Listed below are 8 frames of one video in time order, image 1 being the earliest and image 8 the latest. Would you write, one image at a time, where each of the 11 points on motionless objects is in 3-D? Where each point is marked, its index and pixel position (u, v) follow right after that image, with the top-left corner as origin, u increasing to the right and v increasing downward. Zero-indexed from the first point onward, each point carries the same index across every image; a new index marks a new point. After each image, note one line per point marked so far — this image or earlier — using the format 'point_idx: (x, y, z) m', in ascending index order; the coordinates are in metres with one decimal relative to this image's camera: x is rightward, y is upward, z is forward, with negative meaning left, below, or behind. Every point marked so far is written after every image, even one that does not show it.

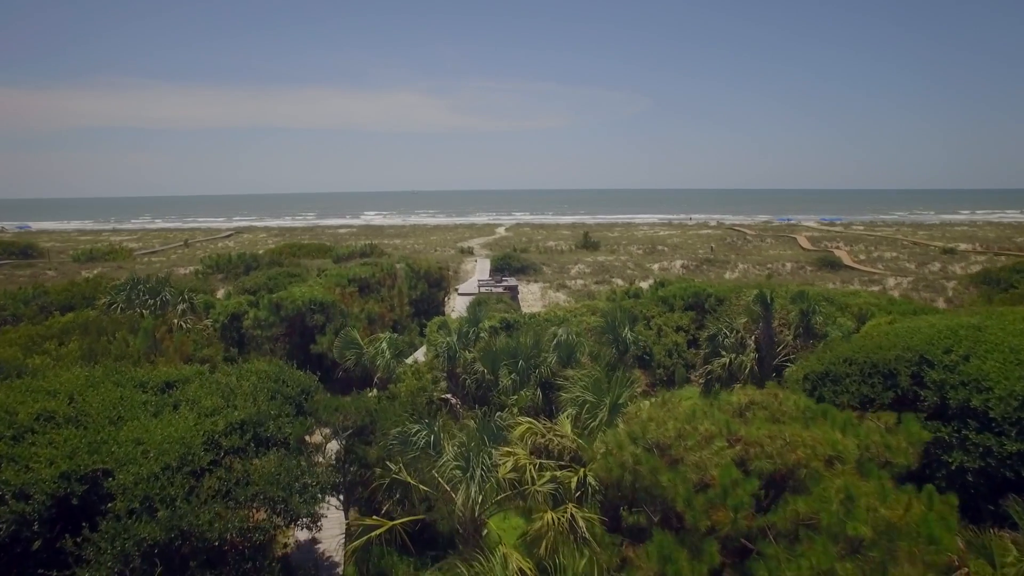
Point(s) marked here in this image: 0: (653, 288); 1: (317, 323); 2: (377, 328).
0: (+3.2, 0.0, +18.4) m
1: (-3.2, -0.6, +13.5) m
2: (-2.4, -0.7, +14.5) m
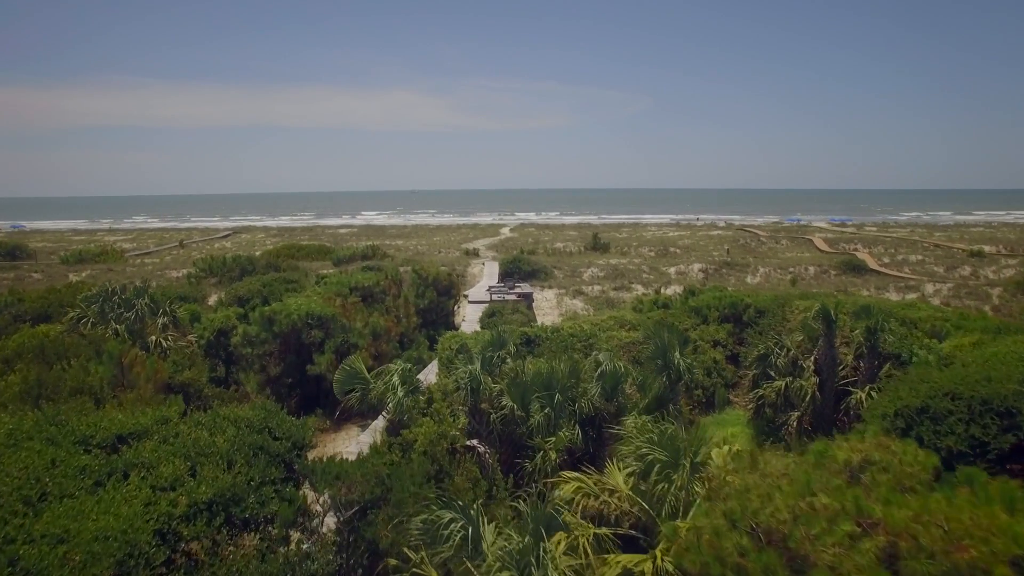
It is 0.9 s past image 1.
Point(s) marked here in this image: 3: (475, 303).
0: (+3.5, -0.1, +16.8) m
1: (-2.9, -0.8, +12.0) m
2: (-2.1, -0.9, +13.0) m
3: (-0.9, -0.4, +19.4) m
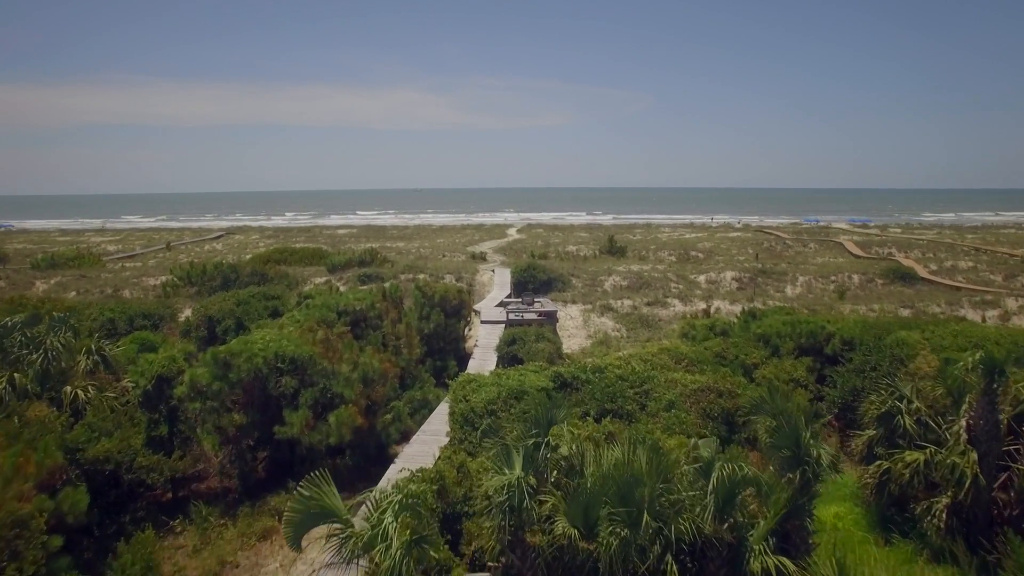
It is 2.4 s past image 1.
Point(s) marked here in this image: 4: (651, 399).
0: (+3.9, -0.5, +13.9) m
1: (-2.5, -1.1, +9.1) m
2: (-1.7, -1.2, +10.1) m
3: (-0.5, -0.7, +16.5) m
4: (+1.6, -1.3, +9.7) m
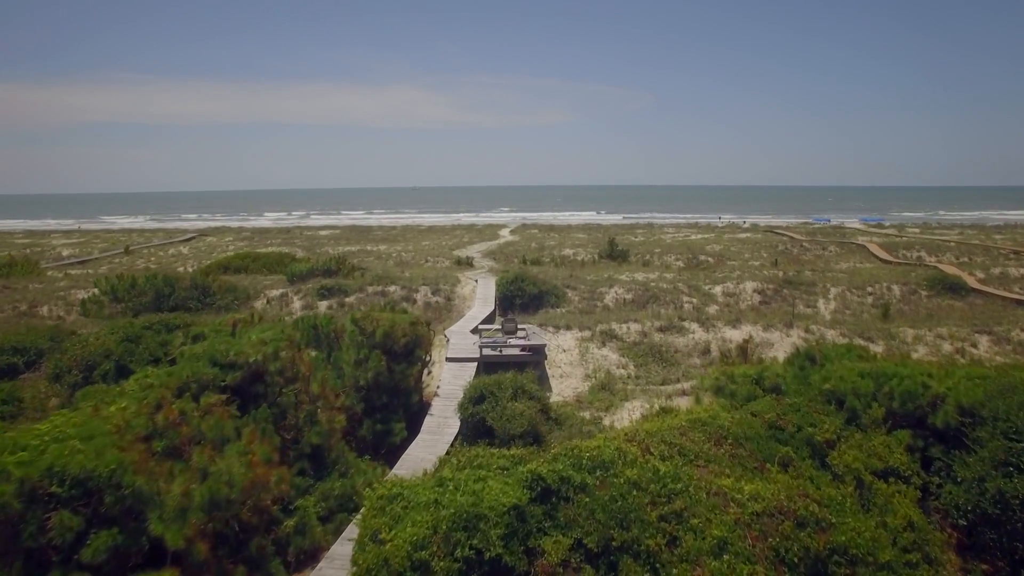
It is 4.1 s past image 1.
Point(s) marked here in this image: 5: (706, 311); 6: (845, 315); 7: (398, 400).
0: (+3.5, -0.9, +10.1) m
1: (-2.9, -1.5, +5.3) m
2: (-2.1, -1.7, +6.3) m
3: (-0.9, -1.2, +12.8) m
4: (+1.3, -1.8, +6.0) m
5: (+4.7, -0.7, +19.8) m
6: (+8.1, -0.7, +19.9) m
7: (-1.5, -1.5, +10.7) m
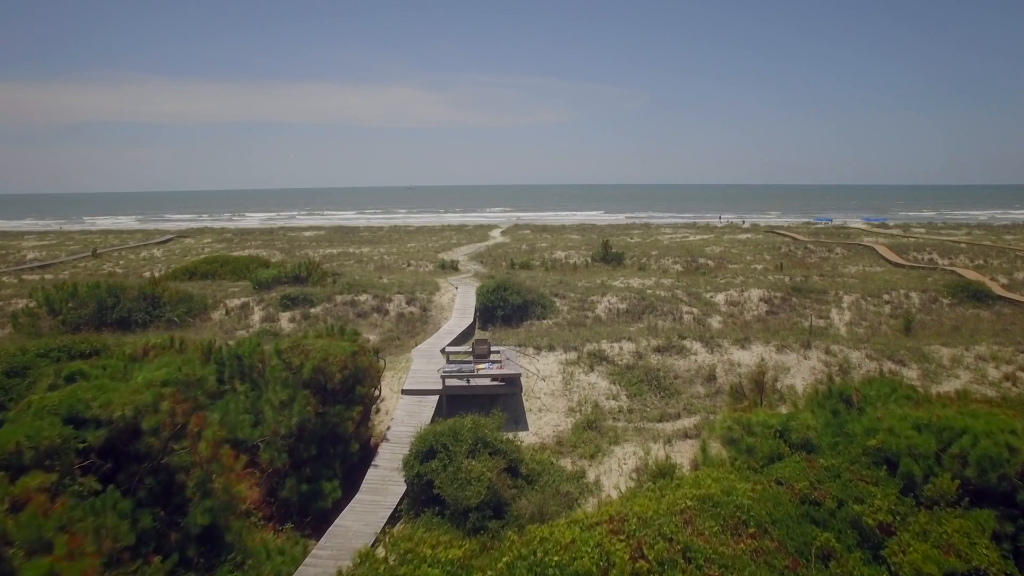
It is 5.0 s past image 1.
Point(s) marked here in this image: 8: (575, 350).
0: (+3.1, -1.2, +8.1) m
1: (-3.3, -1.8, +3.2) m
2: (-2.4, -1.9, +4.2) m
3: (-1.3, -1.4, +10.7) m
4: (+0.9, -2.0, +3.9) m
5: (+4.2, -0.9, +17.7) m
6: (+7.7, -0.9, +17.8) m
7: (-1.9, -1.7, +8.6) m
8: (+1.0, -1.1, +13.5) m
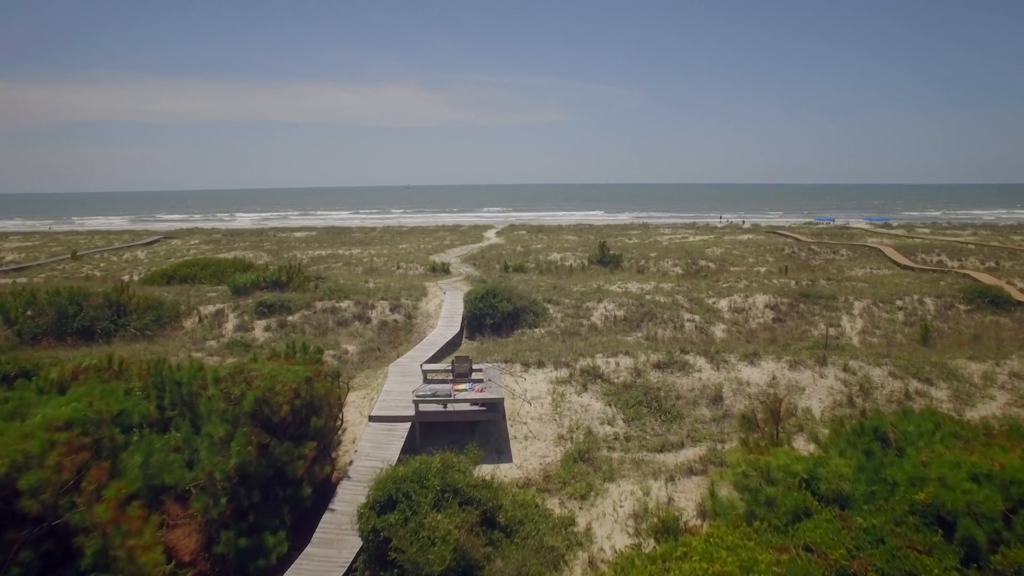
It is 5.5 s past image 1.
0: (+2.9, -1.3, +6.9) m
1: (-3.5, -2.0, +2.0) m
2: (-2.6, -2.1, +3.0) m
3: (-1.5, -1.6, +9.5) m
4: (+0.7, -2.2, +2.7) m
5: (+4.0, -1.0, +16.5) m
6: (+7.4, -1.0, +16.6) m
7: (-2.1, -1.9, +7.4) m
8: (+0.8, -1.2, +12.3) m
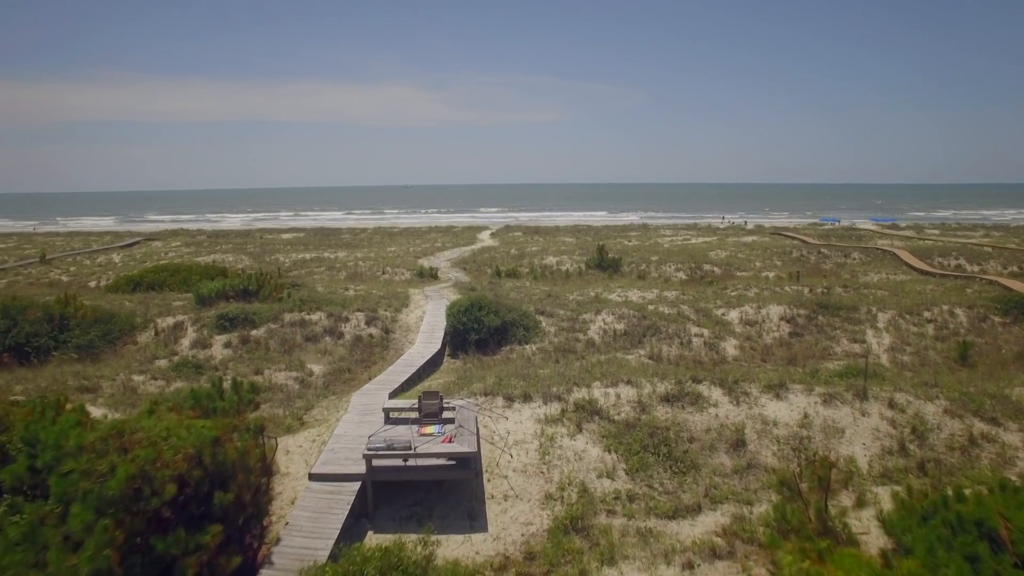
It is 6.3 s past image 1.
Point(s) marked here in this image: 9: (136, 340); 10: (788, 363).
0: (+2.7, -1.5, +5.0) m
1: (-3.7, -2.2, +0.1) m
2: (-2.9, -2.3, +1.1) m
3: (-1.7, -1.8, +7.5) m
4: (+0.5, -2.4, +0.8) m
5: (+3.8, -1.3, +14.6) m
6: (+7.2, -1.3, +14.7) m
7: (-2.3, -2.1, +5.5) m
8: (+0.6, -1.4, +10.4) m
9: (-8.0, -1.1, +17.5) m
10: (+5.0, -1.2, +14.9) m
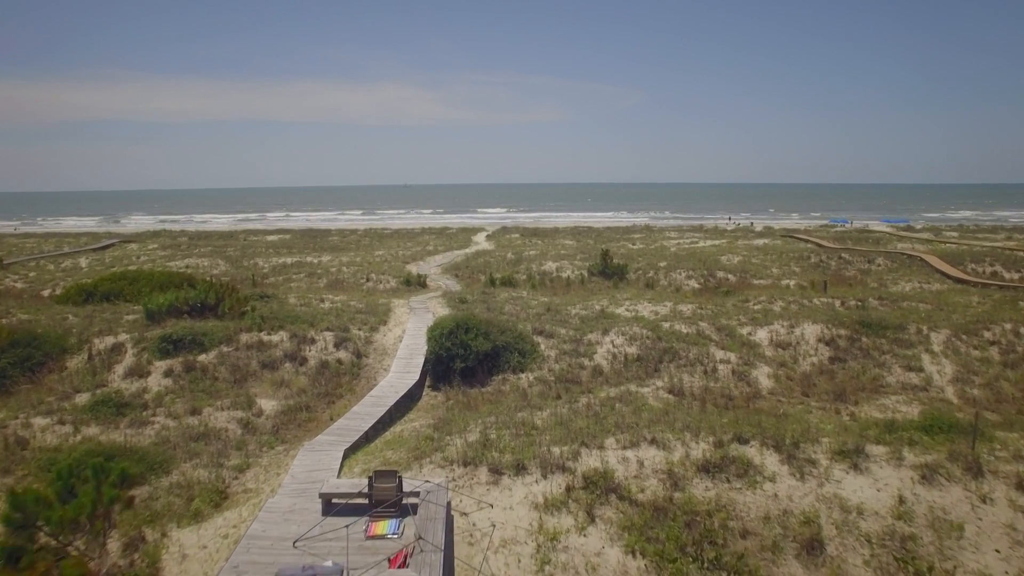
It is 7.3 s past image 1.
0: (+2.6, -1.9, +2.4) m
1: (-3.8, -2.5, -2.5) m
2: (-3.0, -2.6, -1.5) m
3: (-1.8, -2.1, +5.0) m
4: (+0.4, -2.7, -1.8) m
5: (+3.7, -1.6, +12.0) m
6: (+7.1, -1.6, +12.1) m
7: (-2.4, -2.4, +2.9) m
8: (+0.5, -1.8, +7.8) m
9: (-8.2, -1.4, +14.9) m
10: (+4.9, -1.6, +12.3) m
